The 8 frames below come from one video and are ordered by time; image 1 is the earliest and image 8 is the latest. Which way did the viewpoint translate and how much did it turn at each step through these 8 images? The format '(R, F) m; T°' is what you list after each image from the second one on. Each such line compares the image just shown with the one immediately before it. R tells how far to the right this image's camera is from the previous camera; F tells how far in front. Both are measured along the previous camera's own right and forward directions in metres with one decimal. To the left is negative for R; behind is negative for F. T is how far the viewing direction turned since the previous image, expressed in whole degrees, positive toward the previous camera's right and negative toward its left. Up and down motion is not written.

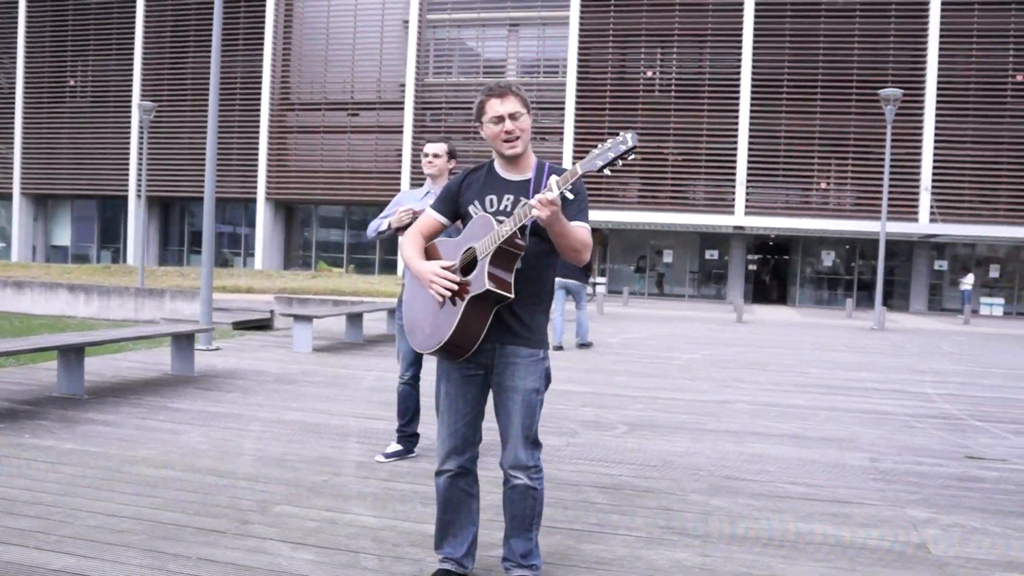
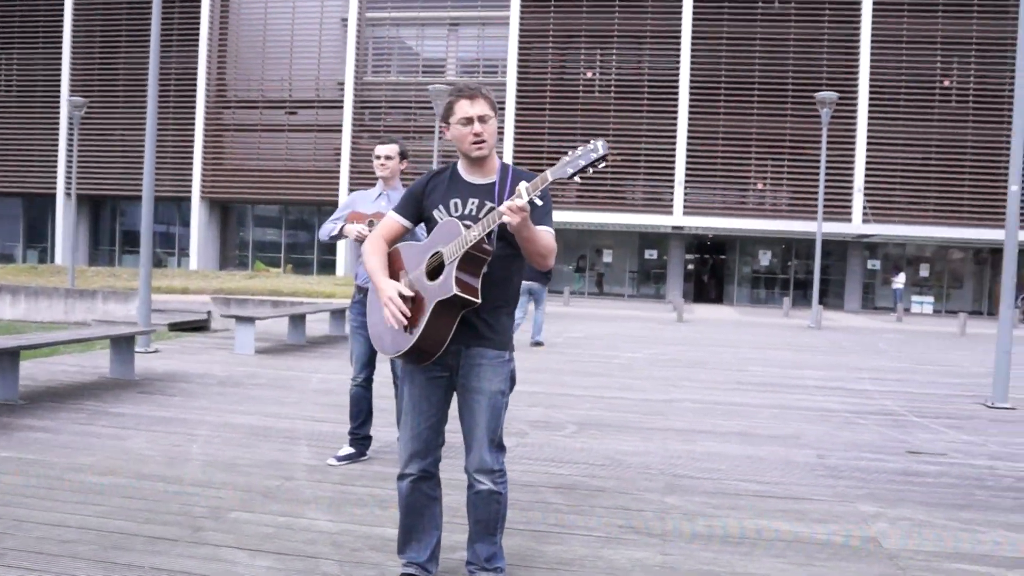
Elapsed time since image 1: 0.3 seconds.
(-0.2, 0.0) m; +4°
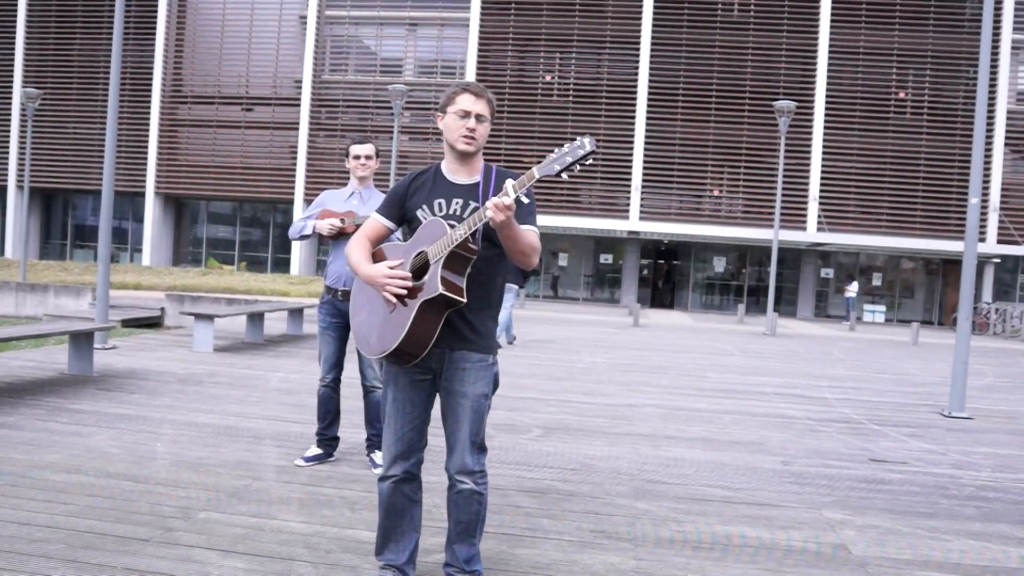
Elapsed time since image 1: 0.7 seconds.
(-0.2, 0.0) m; +3°
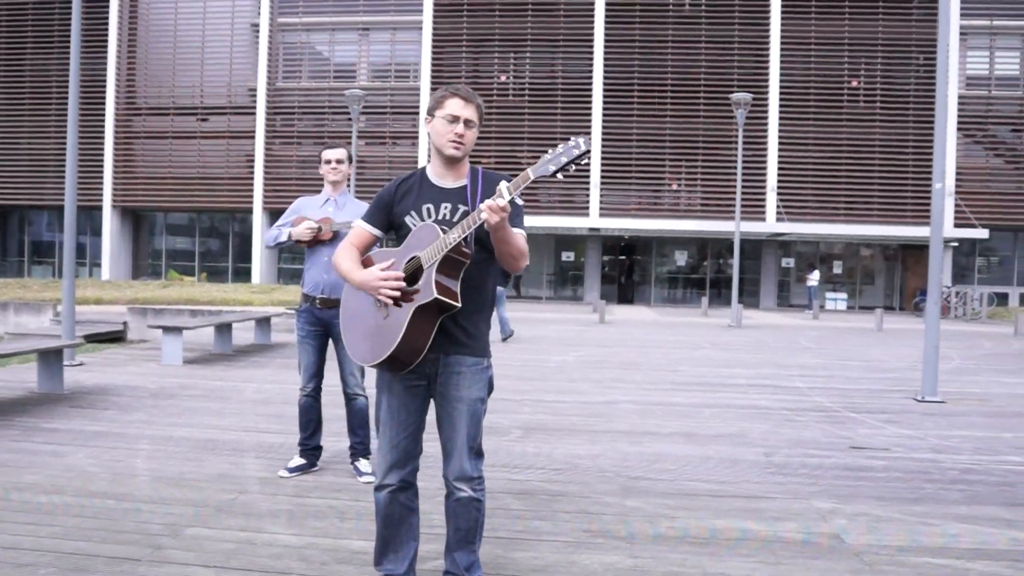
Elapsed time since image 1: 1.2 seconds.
(-0.2, 0.0) m; +3°
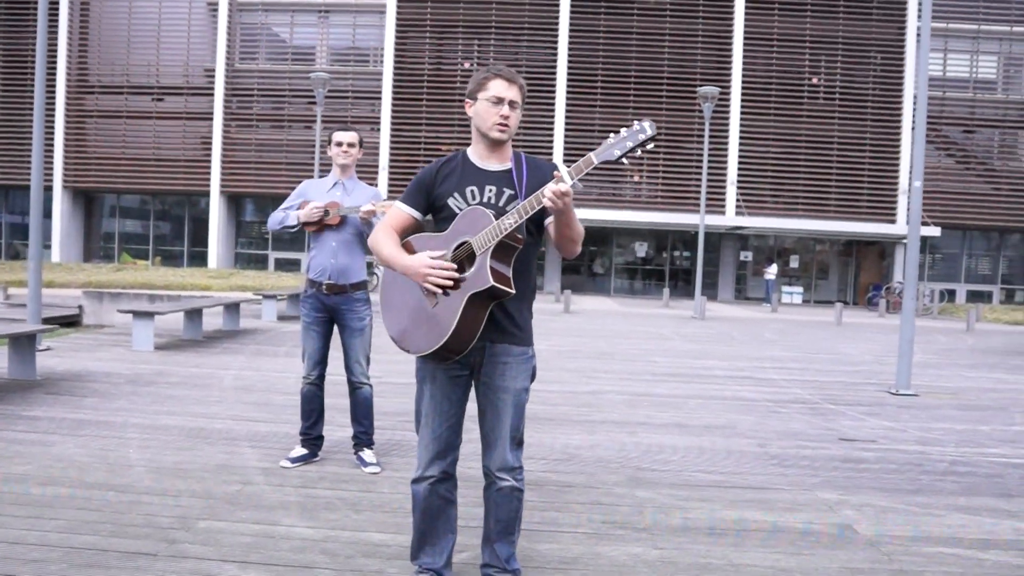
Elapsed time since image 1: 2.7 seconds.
(-0.5, +0.1) m; +4°
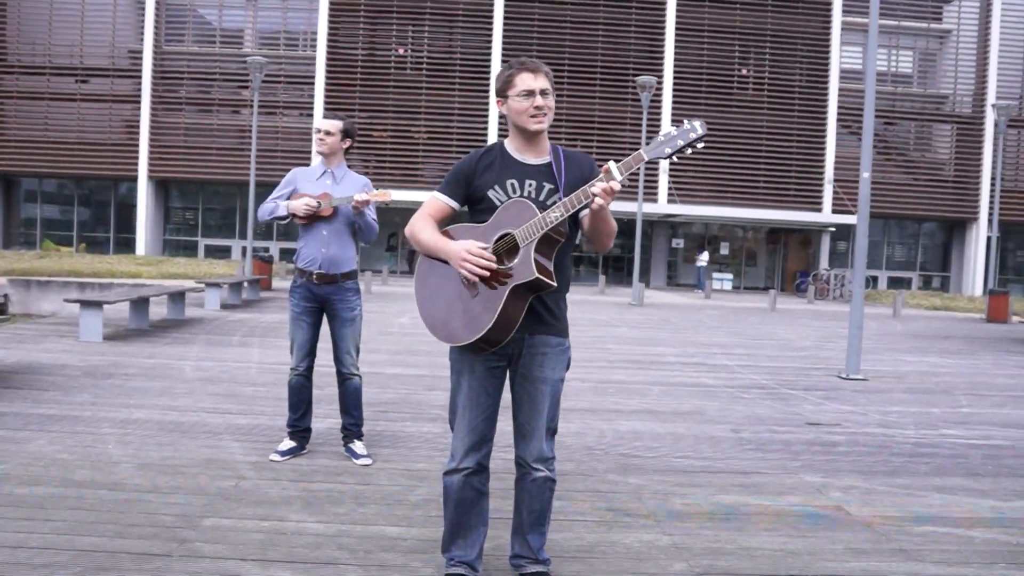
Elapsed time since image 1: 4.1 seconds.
(-0.6, 0.0) m; +6°
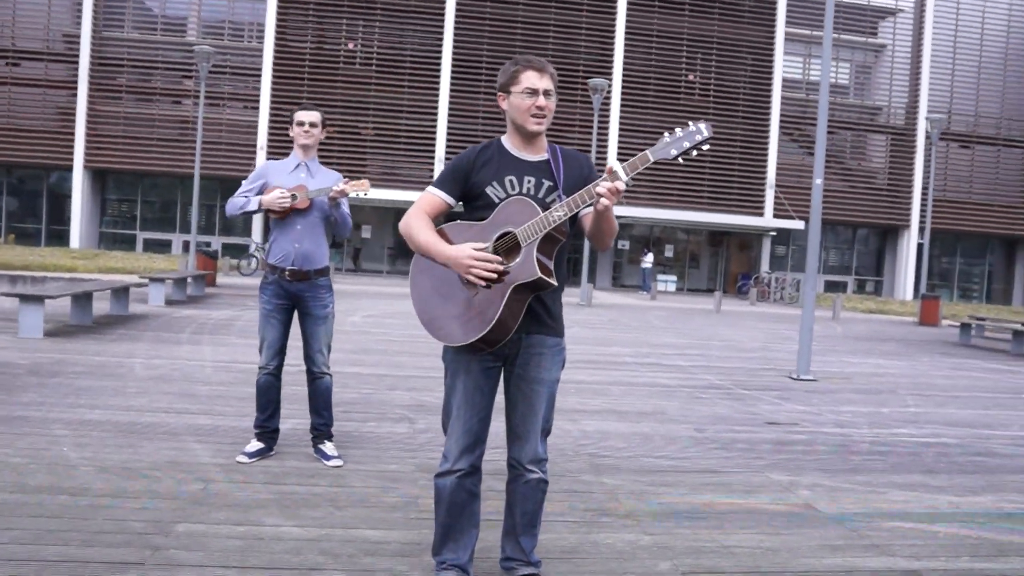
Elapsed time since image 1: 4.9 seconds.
(-0.3, +0.1) m; +4°
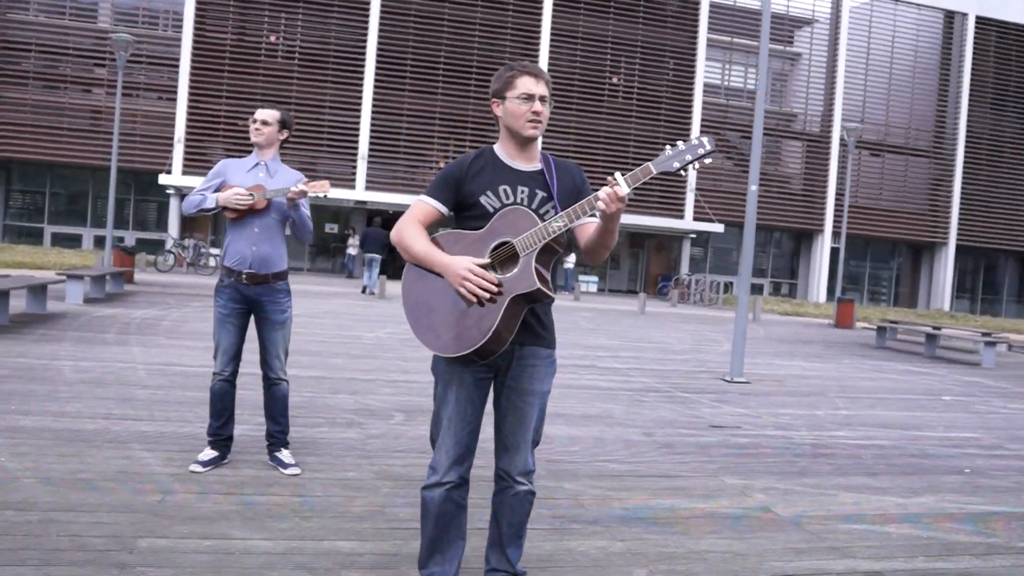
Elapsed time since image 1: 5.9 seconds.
(-0.4, +0.1) m; +6°
